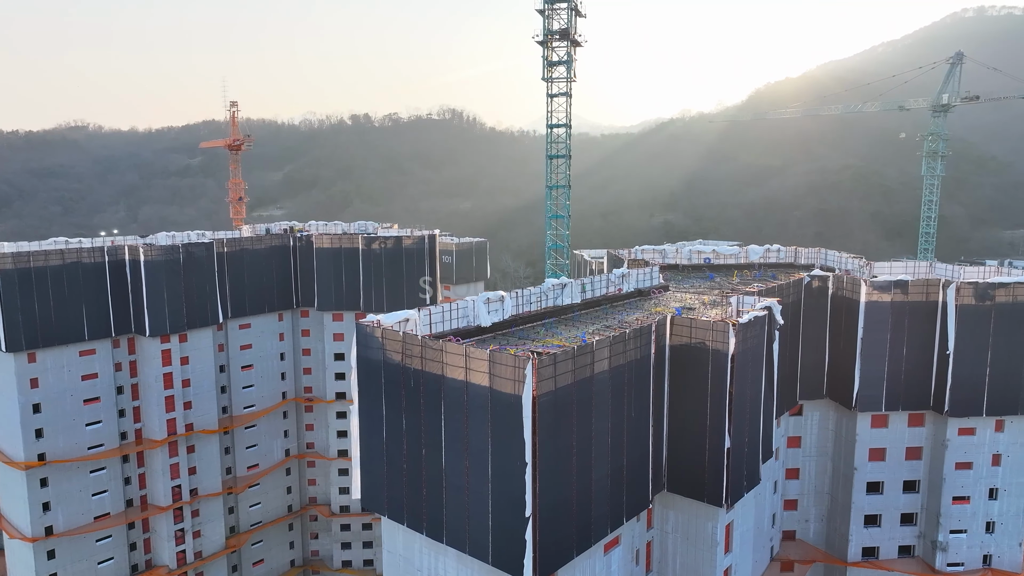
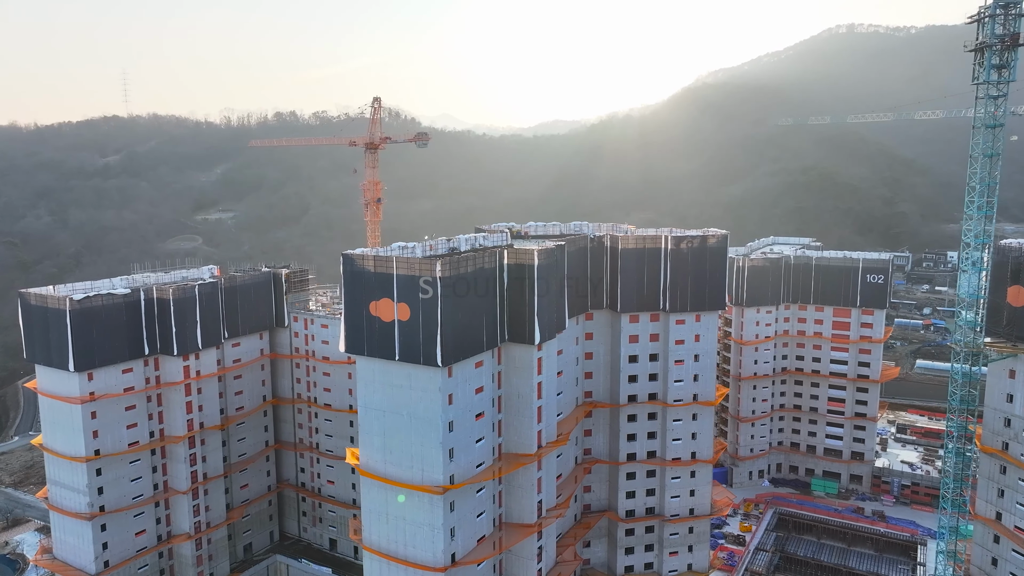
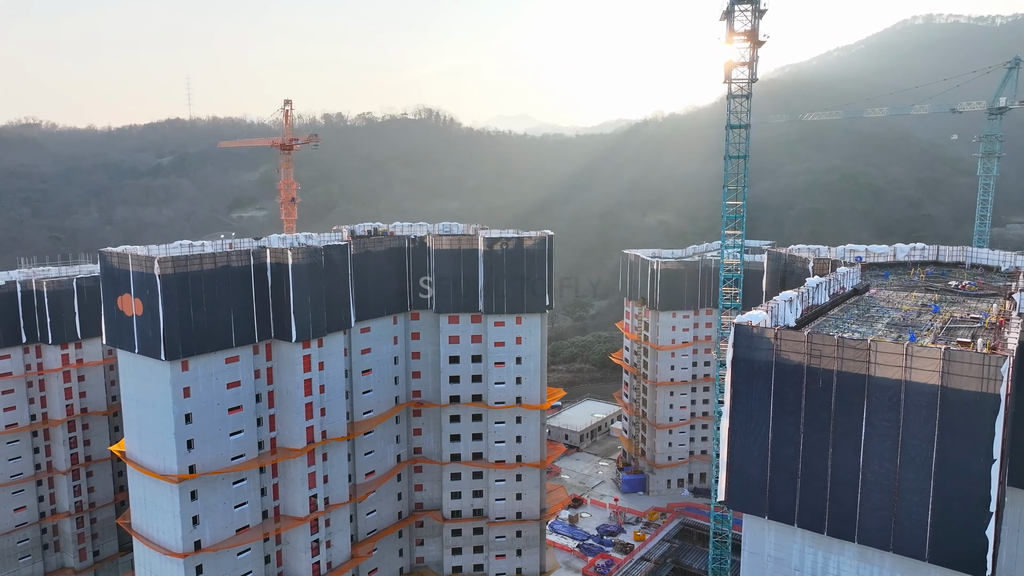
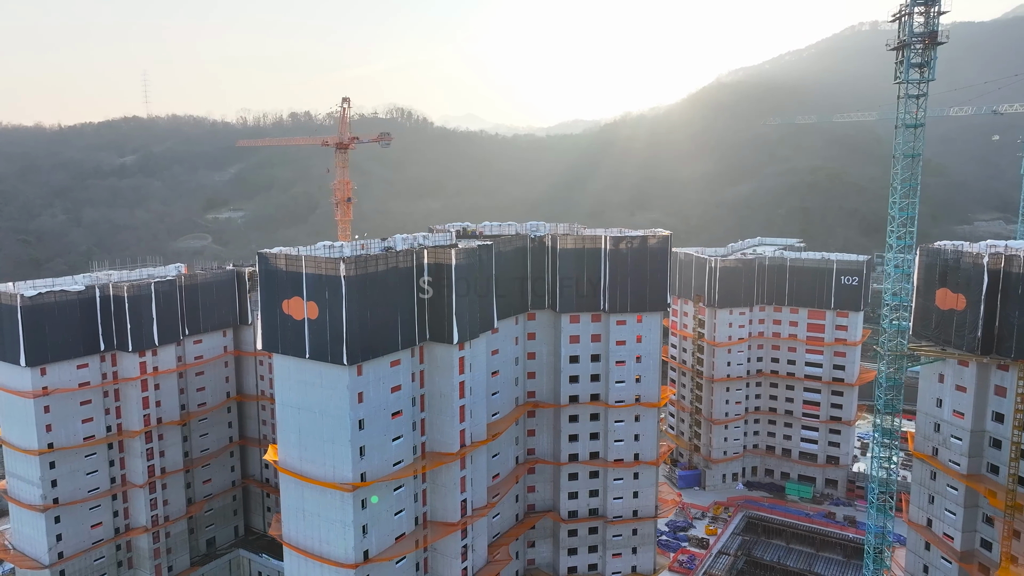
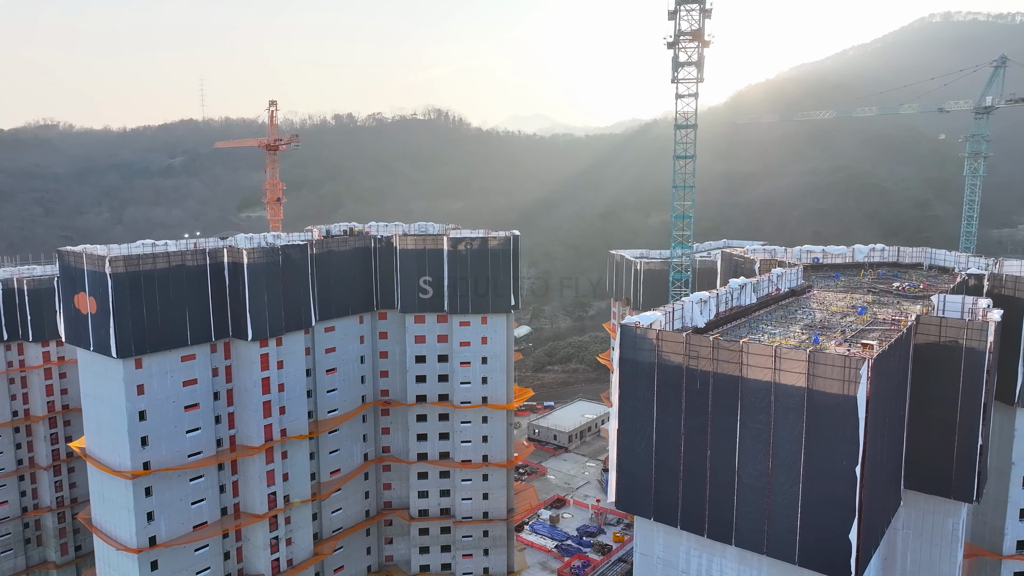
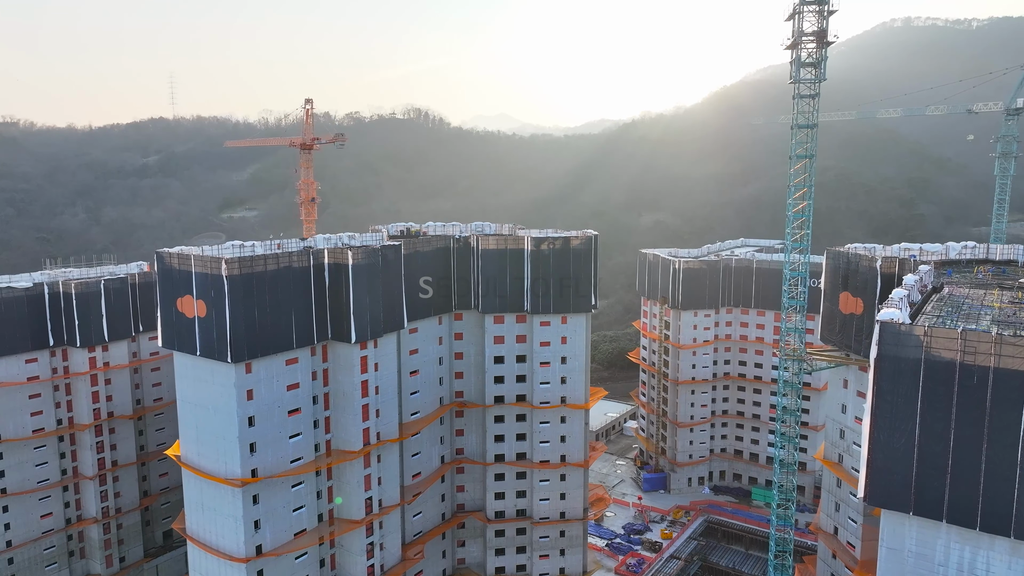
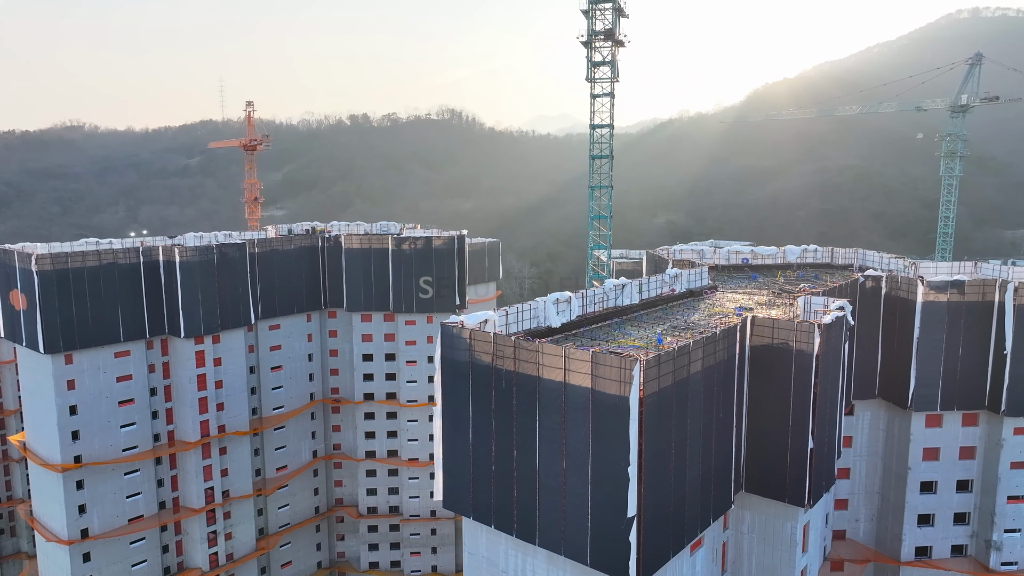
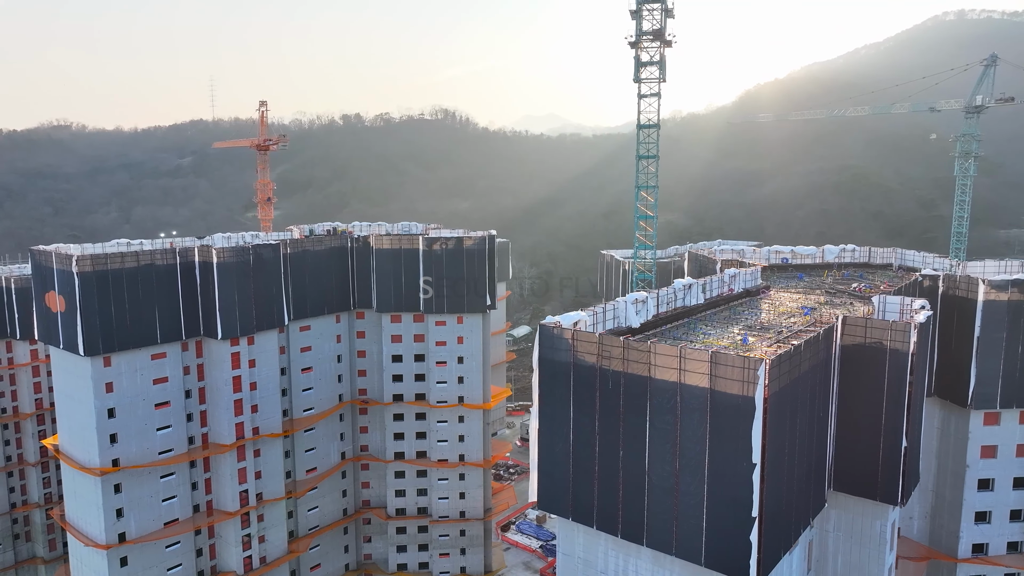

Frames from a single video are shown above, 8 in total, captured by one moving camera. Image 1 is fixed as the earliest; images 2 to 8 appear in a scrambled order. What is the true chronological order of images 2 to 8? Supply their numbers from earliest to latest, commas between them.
7, 8, 5, 3, 6, 4, 2
